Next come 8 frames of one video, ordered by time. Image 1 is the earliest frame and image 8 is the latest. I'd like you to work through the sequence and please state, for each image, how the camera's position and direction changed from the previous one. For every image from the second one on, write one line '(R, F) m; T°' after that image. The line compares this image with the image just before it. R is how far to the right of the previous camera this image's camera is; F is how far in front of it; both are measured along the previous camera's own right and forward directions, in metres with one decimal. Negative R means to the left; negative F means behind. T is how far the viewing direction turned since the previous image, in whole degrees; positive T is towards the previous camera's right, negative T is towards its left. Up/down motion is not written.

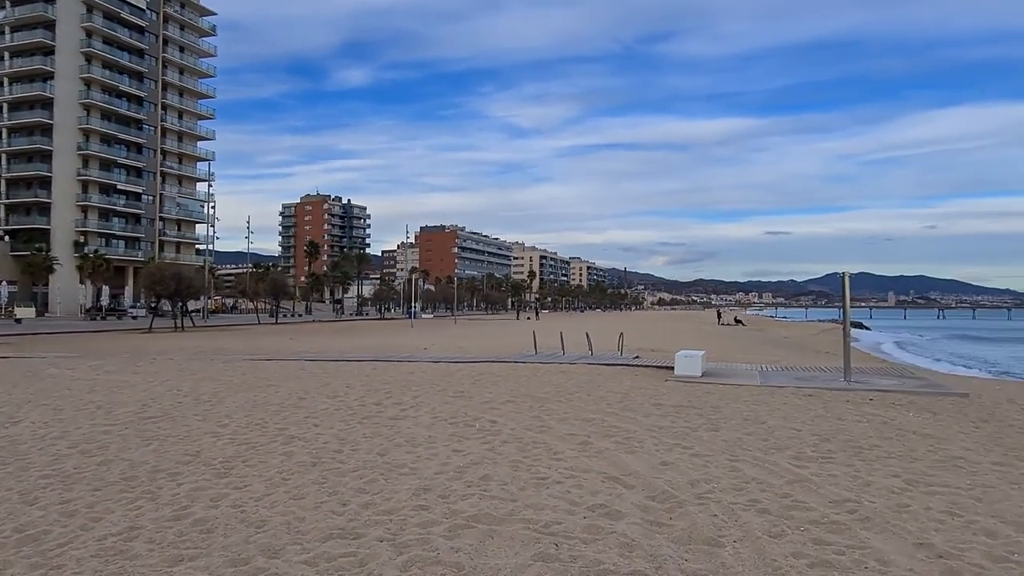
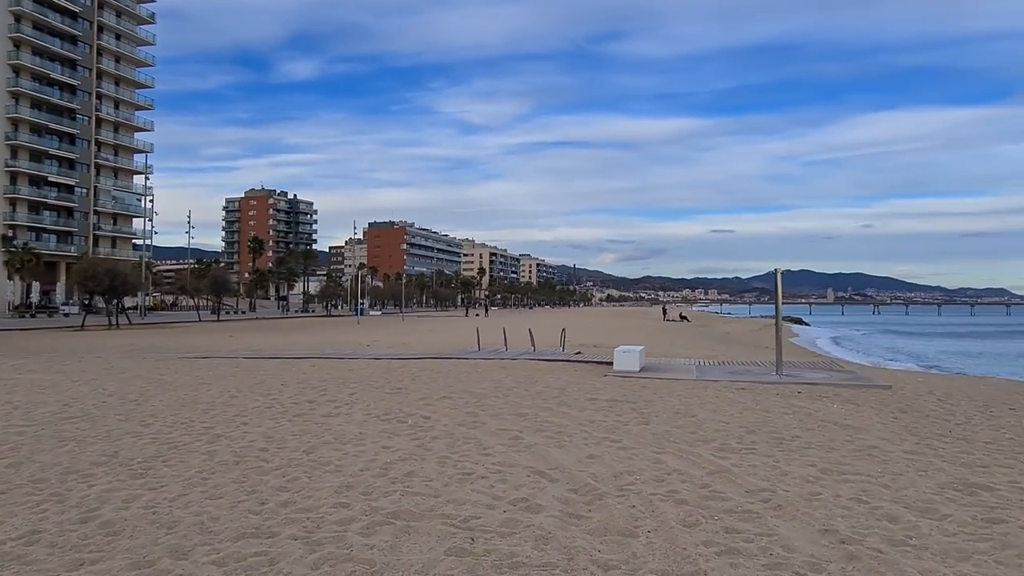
(+0.2, 0.0) m; +4°
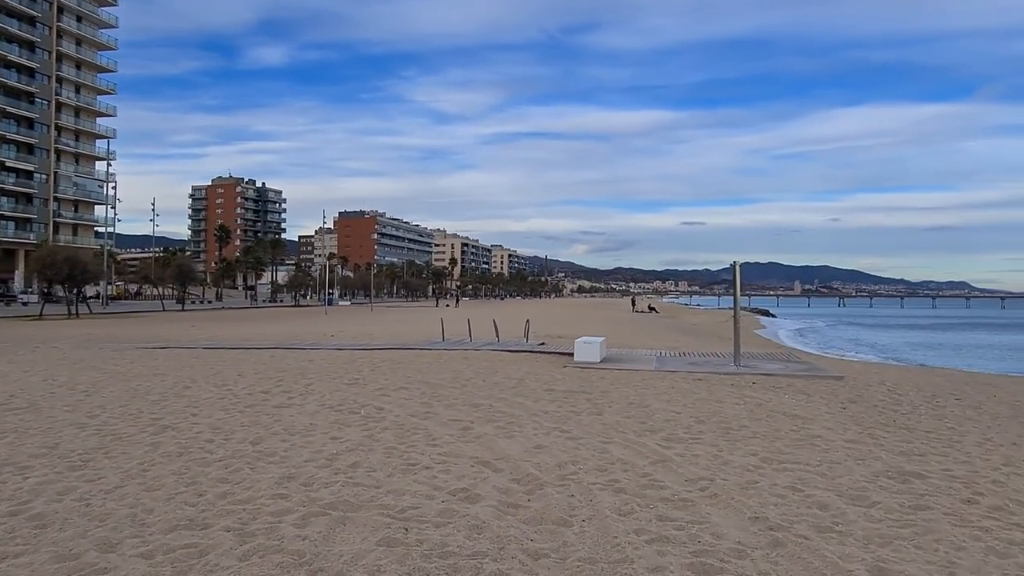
(+0.2, 0.0) m; +2°
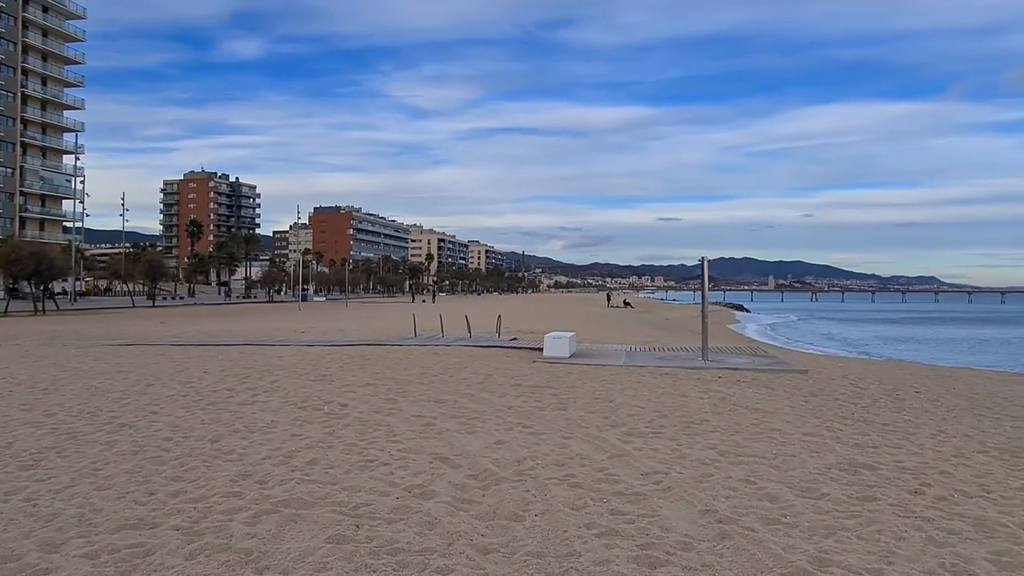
(+0.2, 0.0) m; +2°
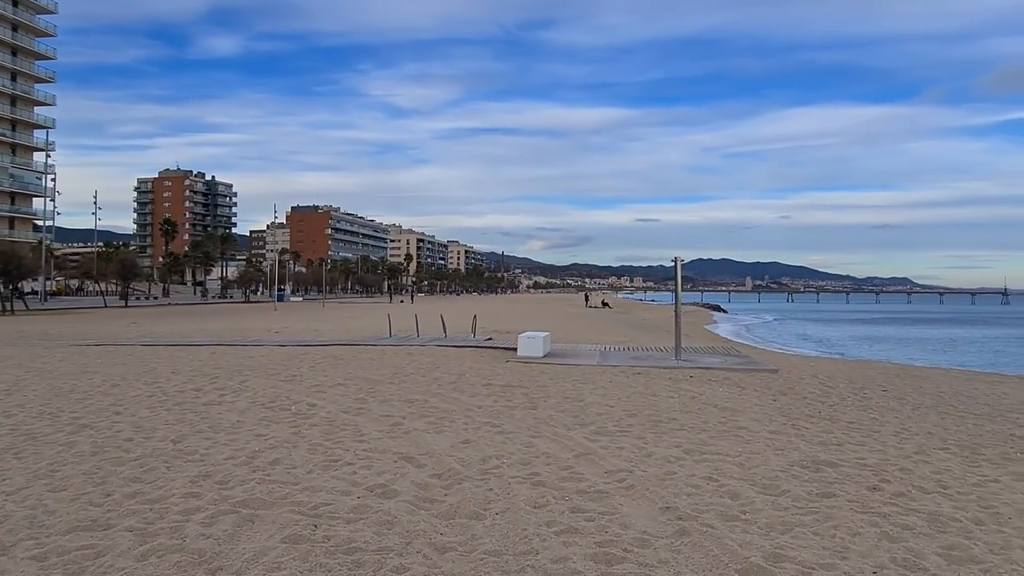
(+0.1, 0.0) m; +2°
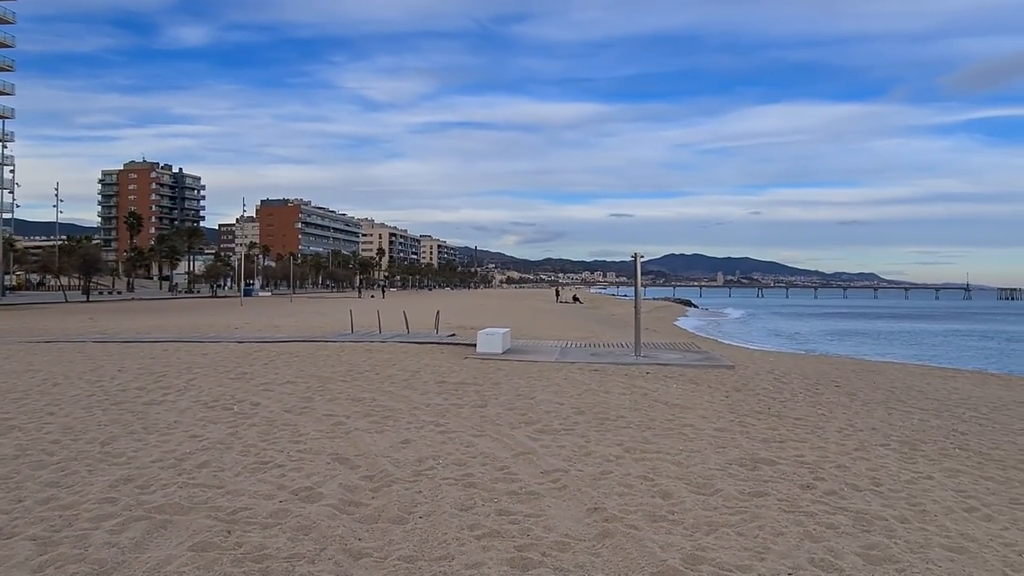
(+0.3, +0.1) m; +2°
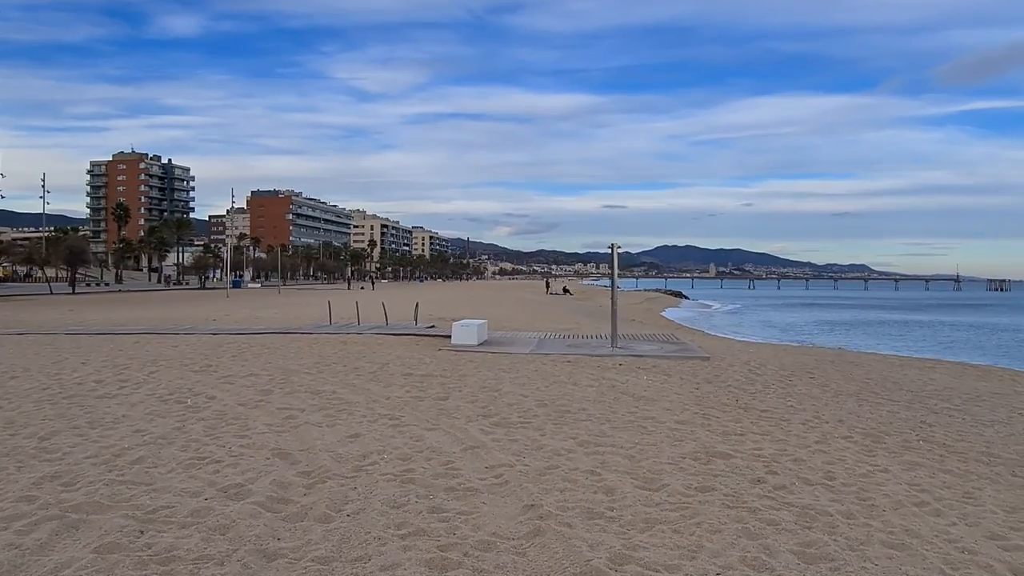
(+0.4, +0.2) m; +1°
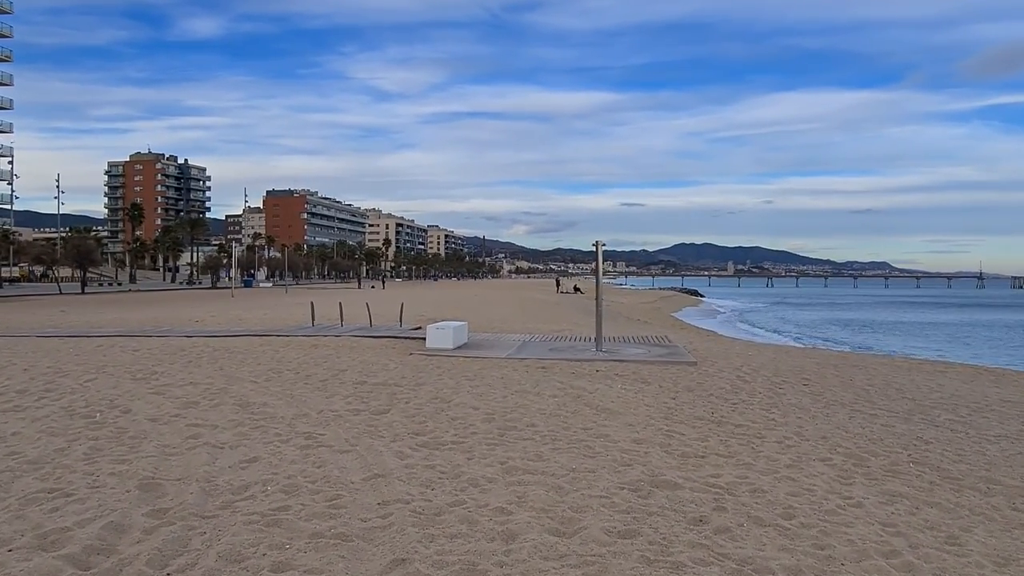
(+0.8, +0.9) m; -1°
